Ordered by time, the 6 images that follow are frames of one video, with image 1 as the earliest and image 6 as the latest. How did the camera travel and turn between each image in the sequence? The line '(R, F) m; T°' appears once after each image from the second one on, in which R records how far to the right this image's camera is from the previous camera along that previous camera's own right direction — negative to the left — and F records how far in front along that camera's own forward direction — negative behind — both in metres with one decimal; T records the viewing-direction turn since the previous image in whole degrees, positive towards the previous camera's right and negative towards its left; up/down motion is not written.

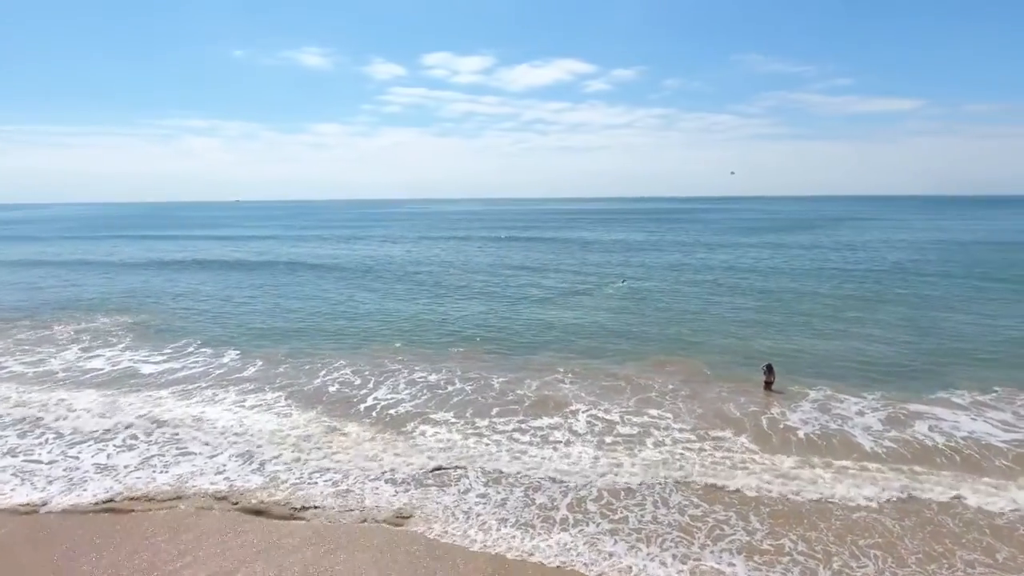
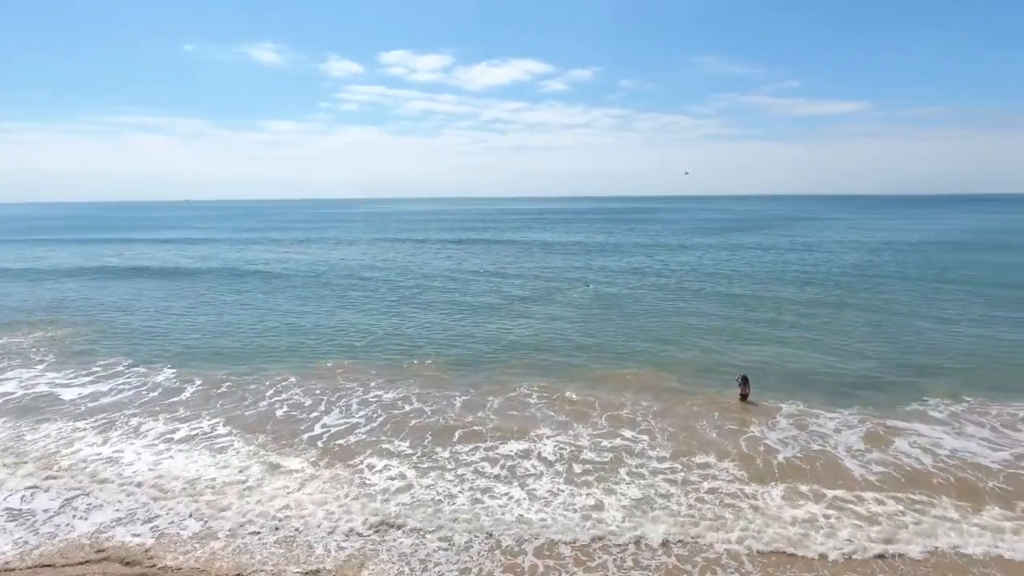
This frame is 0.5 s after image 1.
(-0.1, +1.6) m; +4°
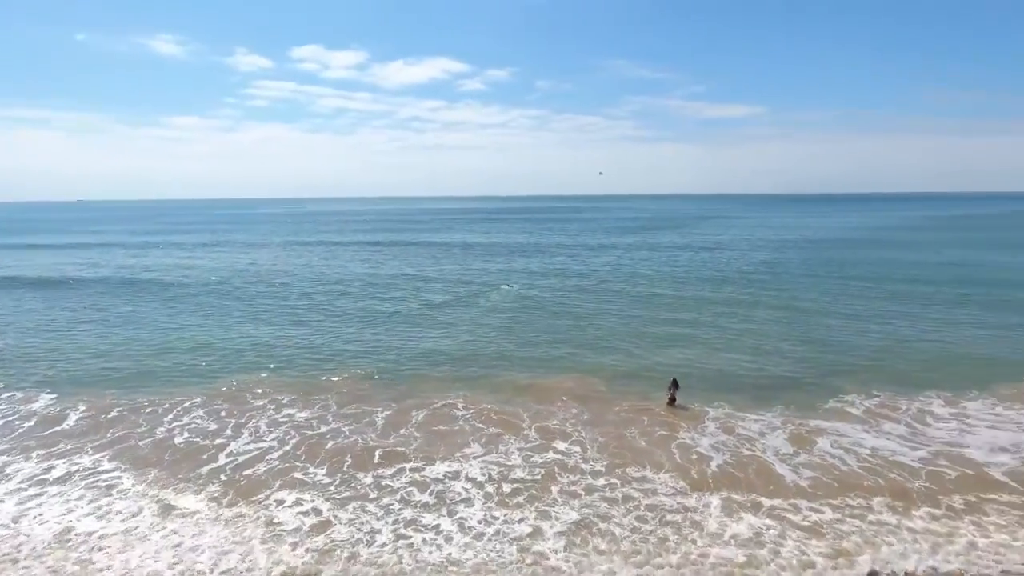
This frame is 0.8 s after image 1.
(-0.1, +1.1) m; +7°
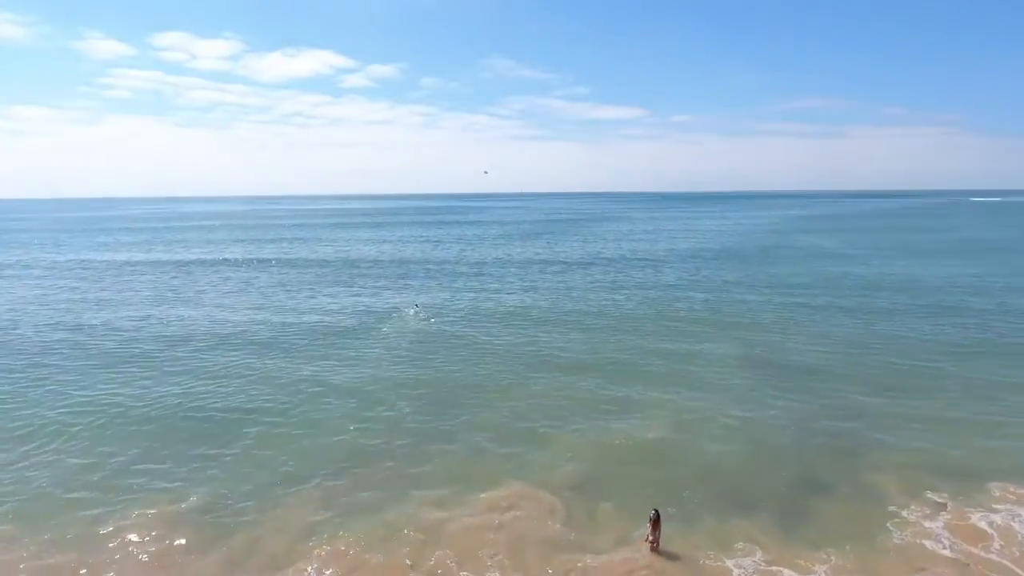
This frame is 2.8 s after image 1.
(-0.3, +9.3) m; +10°
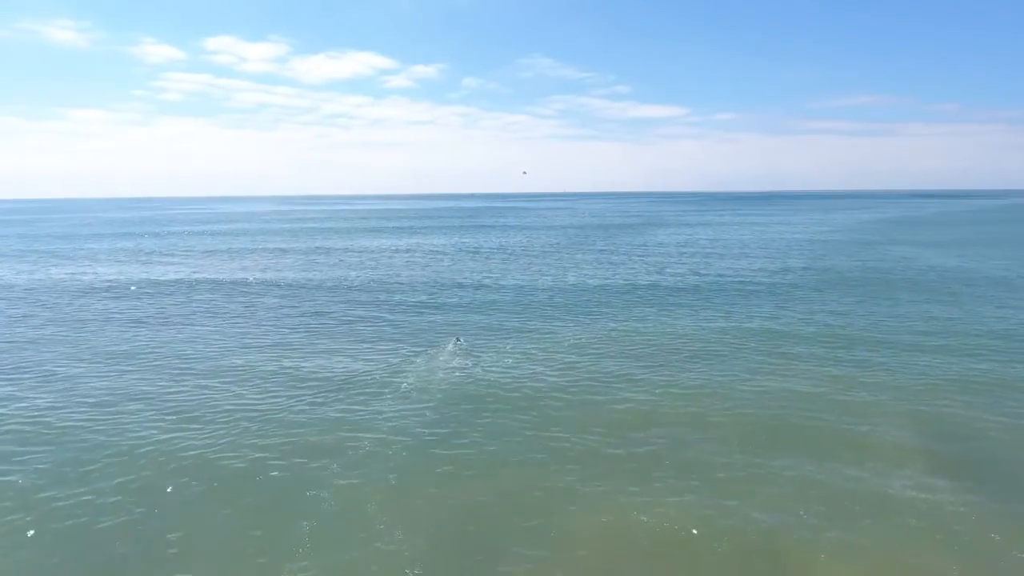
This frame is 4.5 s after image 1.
(-1.4, +11.4) m; -3°
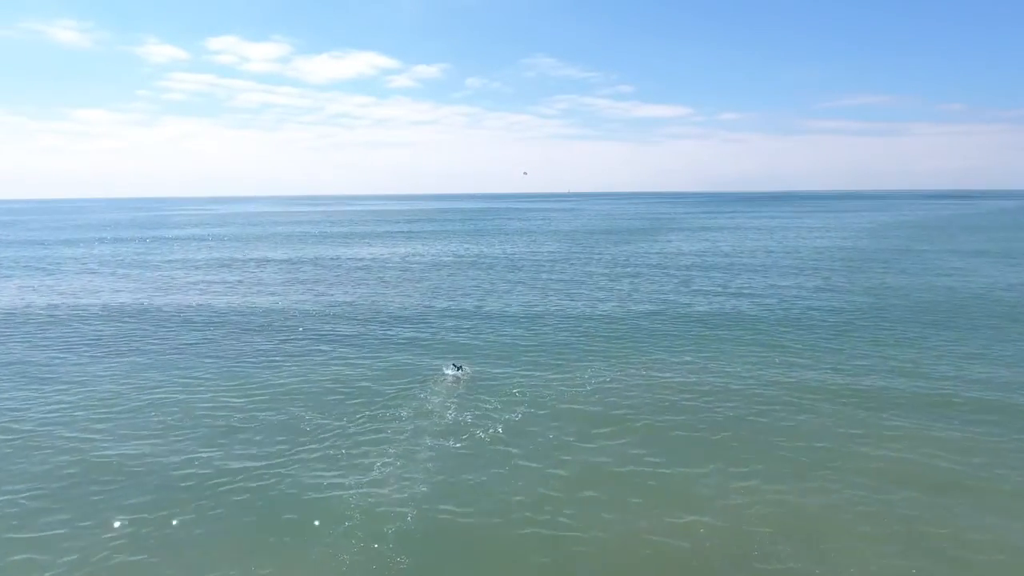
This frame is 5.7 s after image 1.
(-0.5, +9.7) m; 0°
